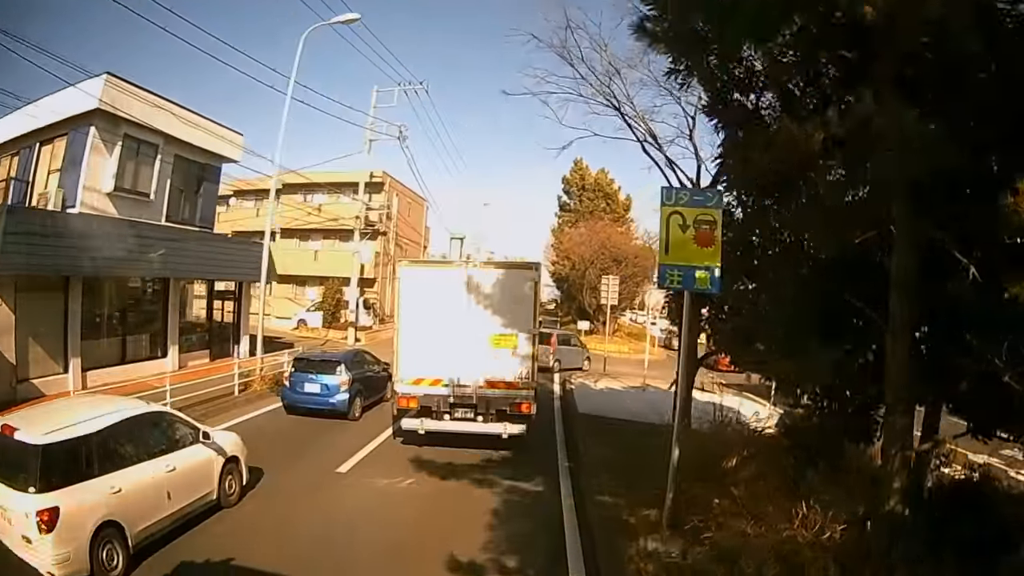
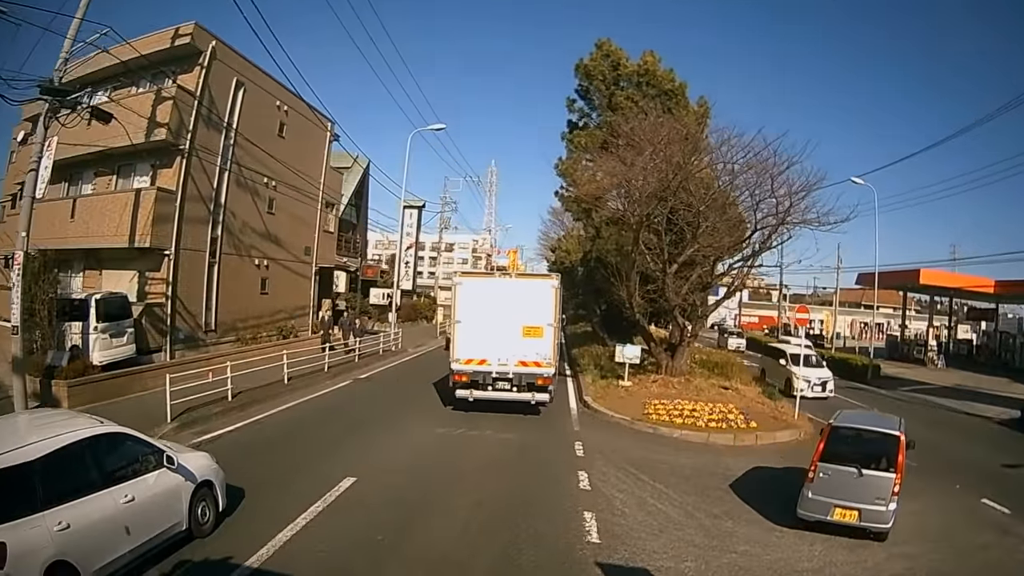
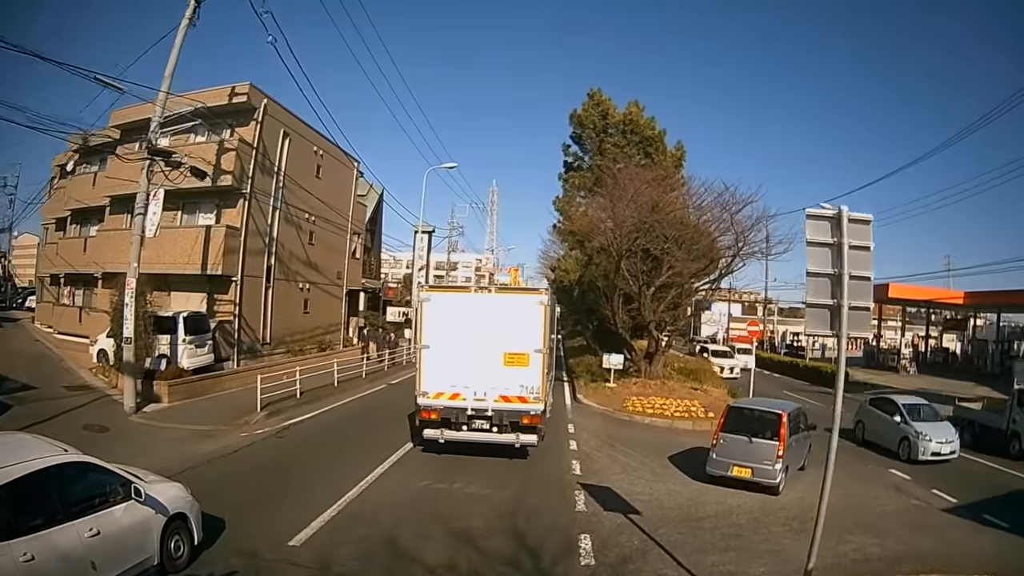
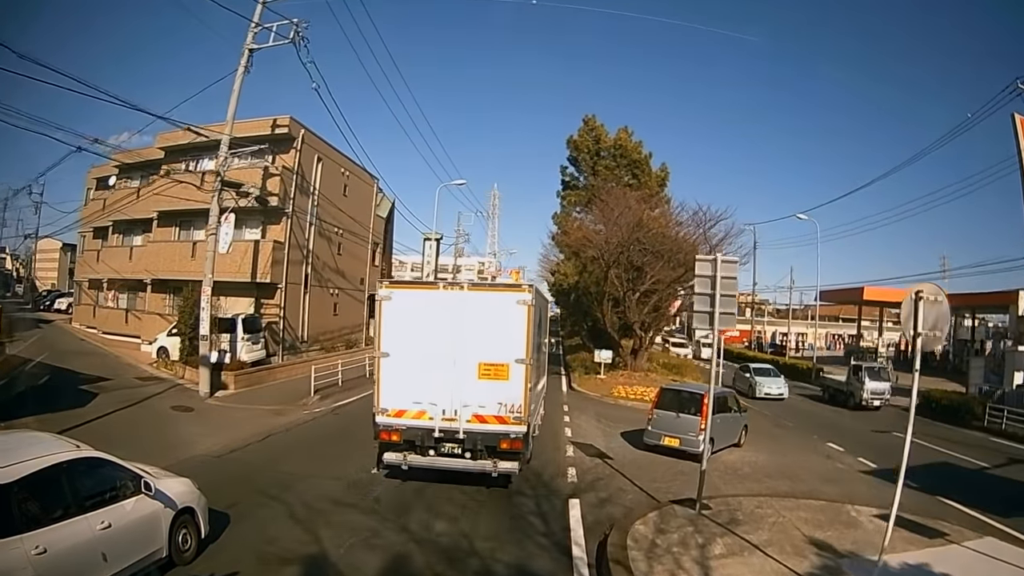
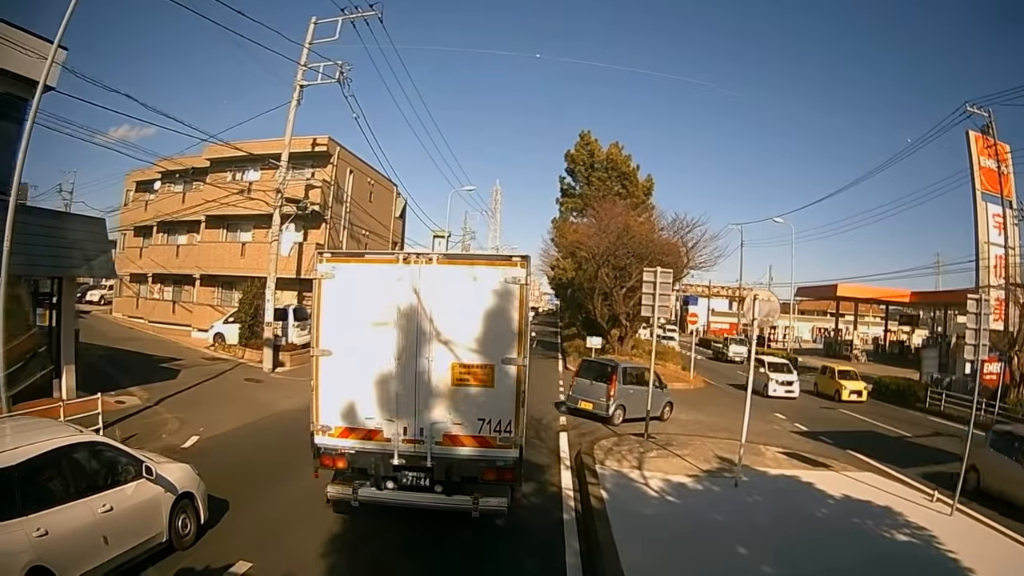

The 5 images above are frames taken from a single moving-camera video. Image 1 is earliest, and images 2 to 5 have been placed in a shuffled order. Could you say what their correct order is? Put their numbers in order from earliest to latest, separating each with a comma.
5, 4, 3, 2
